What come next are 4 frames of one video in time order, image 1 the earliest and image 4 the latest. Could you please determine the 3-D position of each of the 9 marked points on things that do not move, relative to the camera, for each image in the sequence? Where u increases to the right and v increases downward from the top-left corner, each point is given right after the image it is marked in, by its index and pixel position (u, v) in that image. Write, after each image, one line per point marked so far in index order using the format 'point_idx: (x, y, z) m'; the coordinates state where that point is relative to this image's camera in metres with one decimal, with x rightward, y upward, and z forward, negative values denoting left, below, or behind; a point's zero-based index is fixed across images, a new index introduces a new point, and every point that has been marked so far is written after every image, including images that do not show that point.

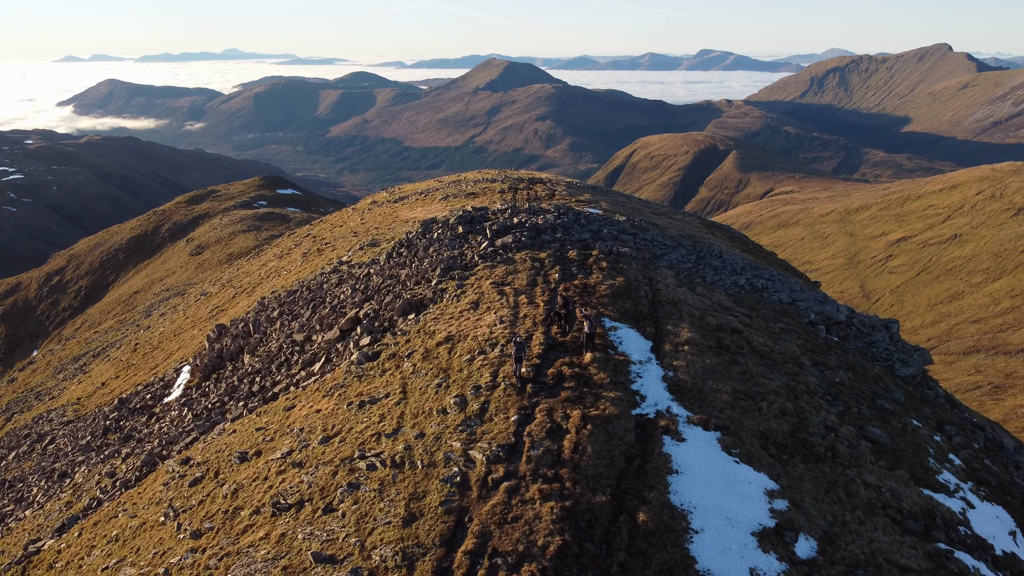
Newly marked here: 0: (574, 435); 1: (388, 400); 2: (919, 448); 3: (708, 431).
0: (+1.8, -4.3, +16.5) m
1: (-4.3, -3.9, +19.9) m
2: (+14.1, -5.5, +19.9) m
3: (+6.0, -4.3, +17.3) m
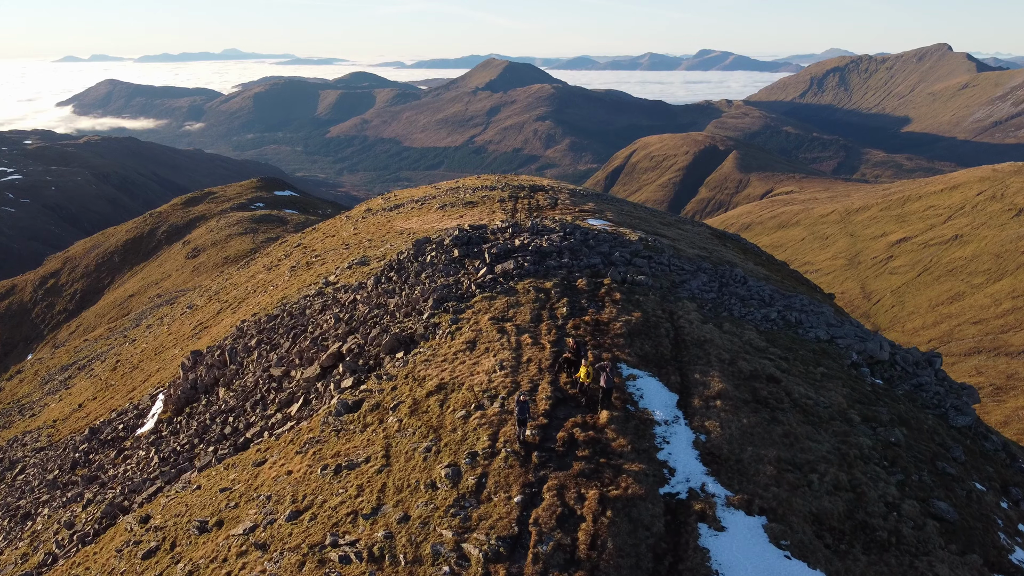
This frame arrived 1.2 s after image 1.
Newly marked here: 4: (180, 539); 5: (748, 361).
0: (+1.9, -5.6, +13.6) m
1: (-4.3, -5.3, +17.0) m
2: (+14.1, -6.9, +17.0) m
3: (+6.0, -5.7, +14.4) m
4: (-11.1, -8.4, +19.1) m
5: (+8.1, -2.5, +19.7) m
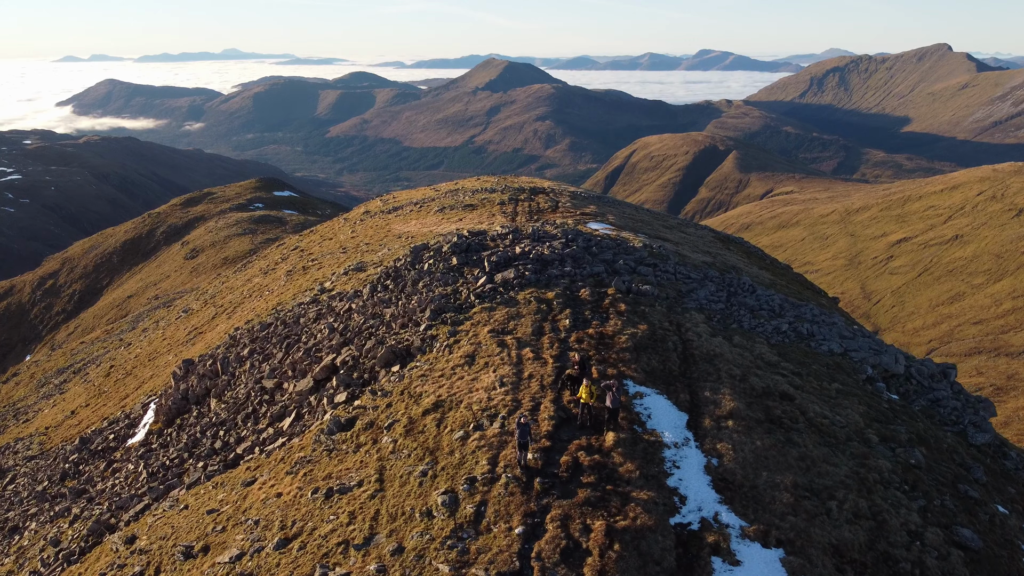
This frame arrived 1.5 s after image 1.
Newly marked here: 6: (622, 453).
0: (+1.9, -6.0, +12.7) m
1: (-4.3, -5.7, +16.1) m
2: (+14.2, -7.3, +16.1) m
3: (+6.1, -6.1, +13.5) m
4: (-11.1, -8.8, +18.2) m
5: (+8.2, -2.9, +18.8) m
6: (+2.9, -4.4, +15.3) m
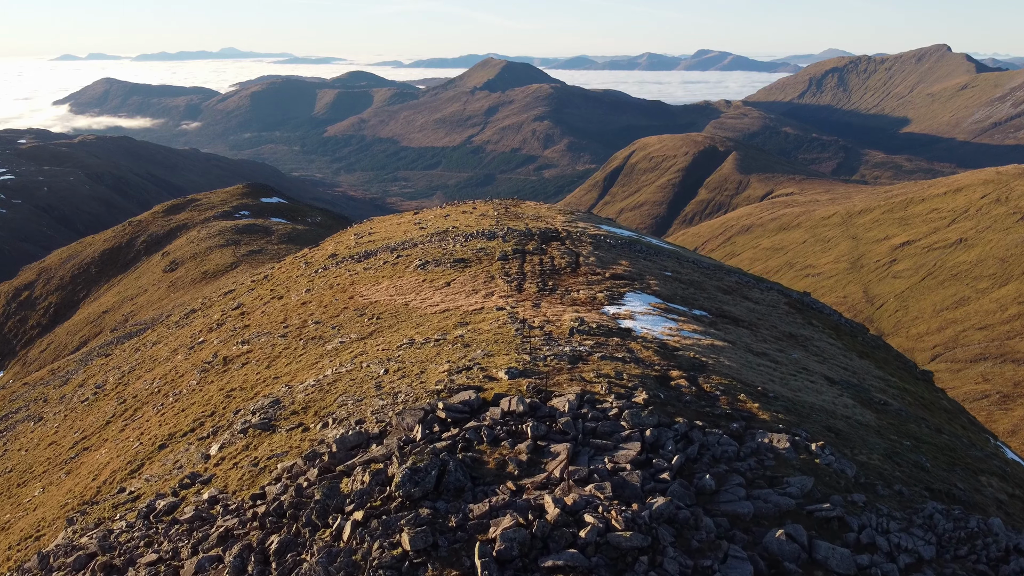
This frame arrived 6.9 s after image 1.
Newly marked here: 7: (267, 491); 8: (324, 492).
0: (+2.5, -12.2, -1.3) m
1: (-3.7, -11.9, +2.0) m
2: (+14.7, -13.5, +2.1) m
3: (+6.6, -12.3, -0.5) m
4: (-10.5, -15.0, +4.1) m
5: (+8.7, -9.1, +4.8) m
6: (+3.5, -10.6, +1.3) m
7: (-6.4, -5.2, +16.4) m
8: (-4.2, -4.6, +14.5) m
